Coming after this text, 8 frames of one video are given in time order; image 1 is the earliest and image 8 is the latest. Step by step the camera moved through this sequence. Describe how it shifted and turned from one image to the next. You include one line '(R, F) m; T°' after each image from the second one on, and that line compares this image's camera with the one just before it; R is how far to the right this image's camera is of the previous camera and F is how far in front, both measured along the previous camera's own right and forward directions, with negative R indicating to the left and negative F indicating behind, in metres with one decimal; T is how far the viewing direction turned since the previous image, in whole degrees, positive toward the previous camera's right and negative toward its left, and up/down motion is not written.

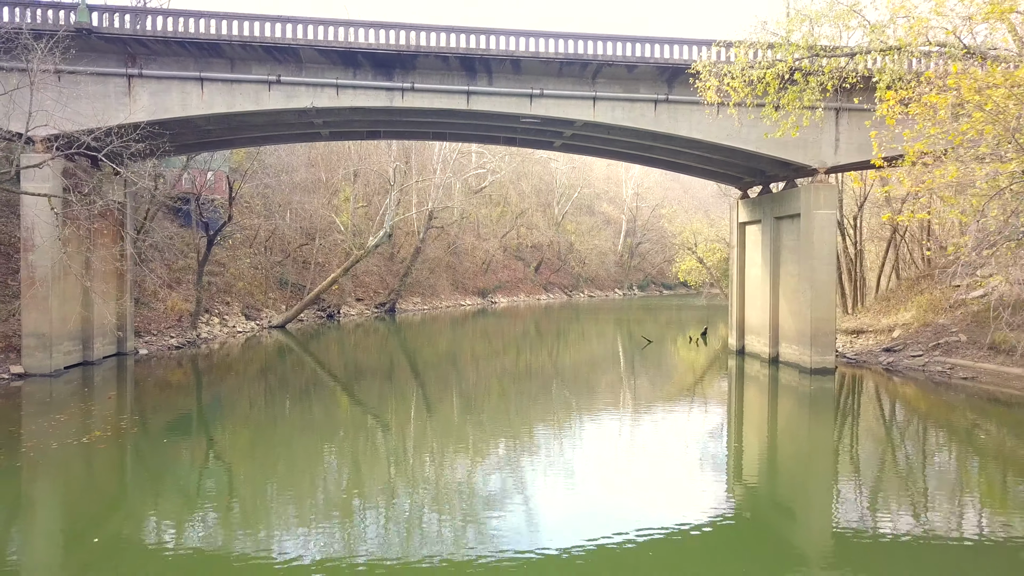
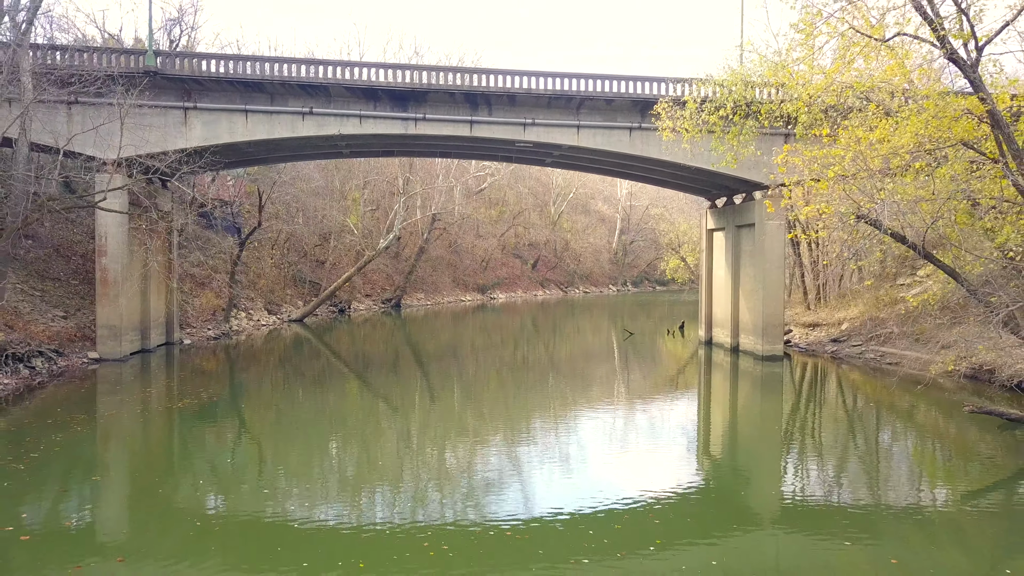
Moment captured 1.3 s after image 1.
(0.0, -1.7) m; 0°
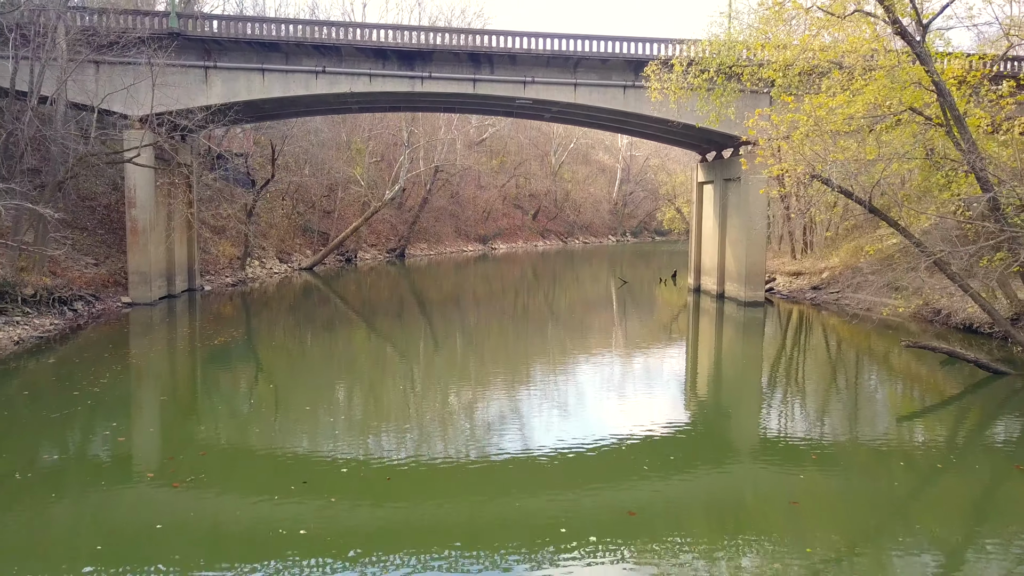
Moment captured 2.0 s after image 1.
(0.0, -0.8) m; 0°
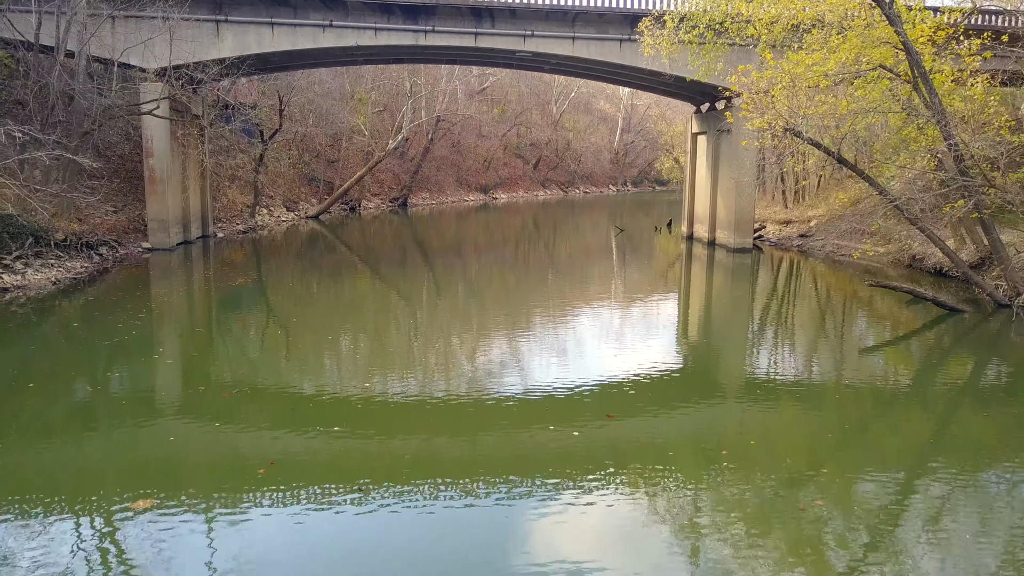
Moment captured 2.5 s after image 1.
(0.0, -0.6) m; 0°
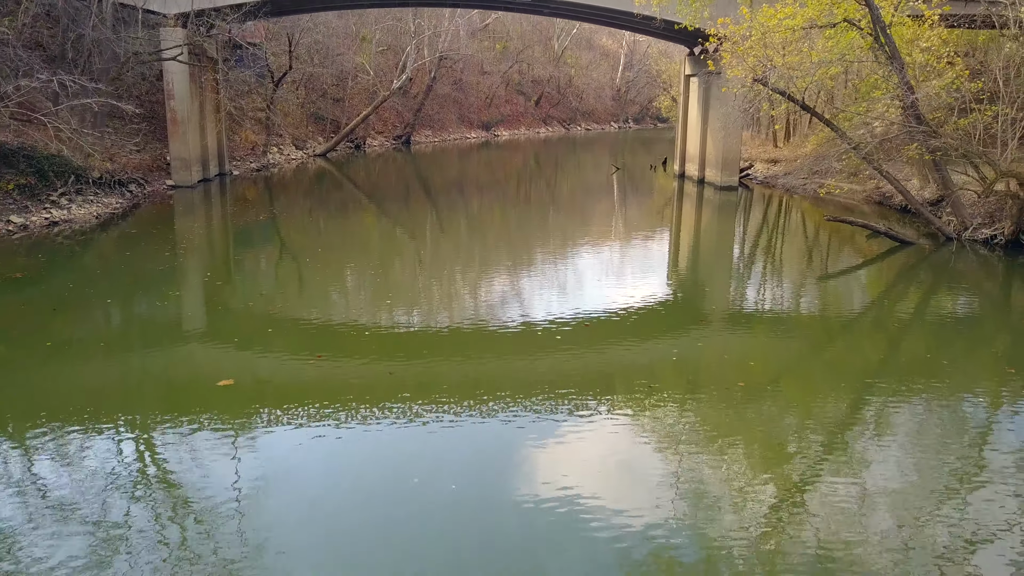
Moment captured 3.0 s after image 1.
(0.0, -0.9) m; 0°
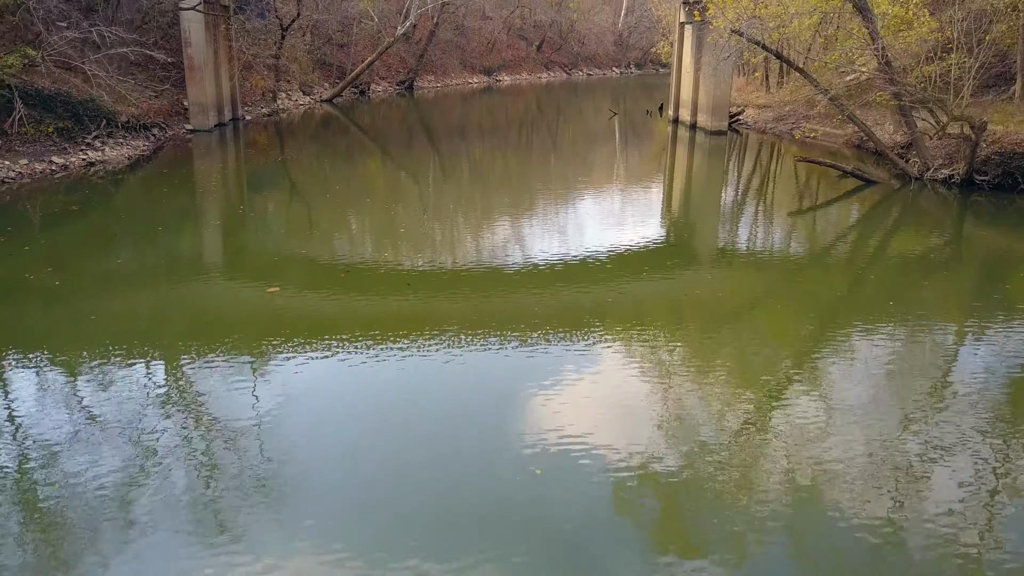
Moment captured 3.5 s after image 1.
(0.0, -0.9) m; 0°
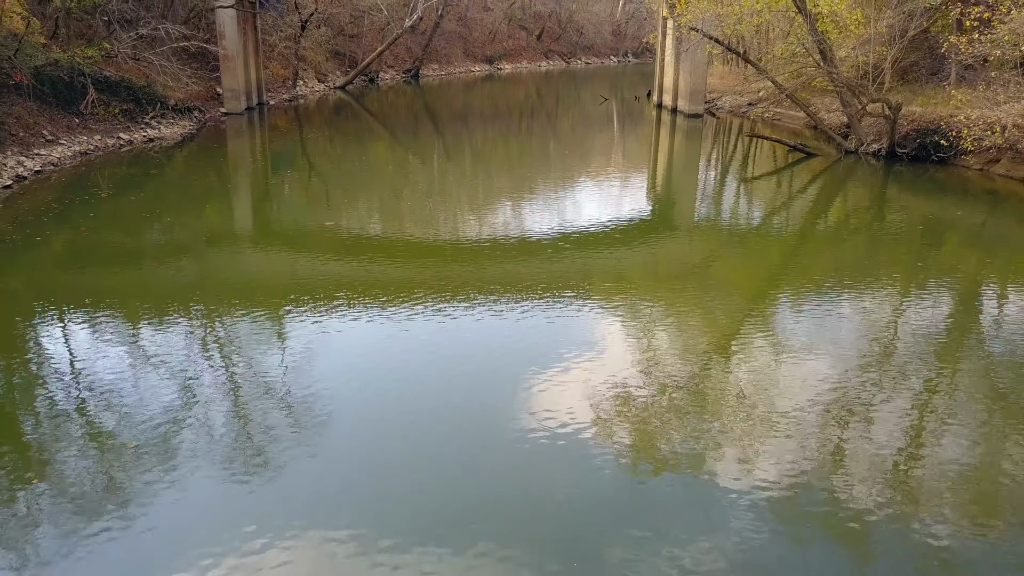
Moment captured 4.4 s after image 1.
(+0.1, -1.7) m; 0°
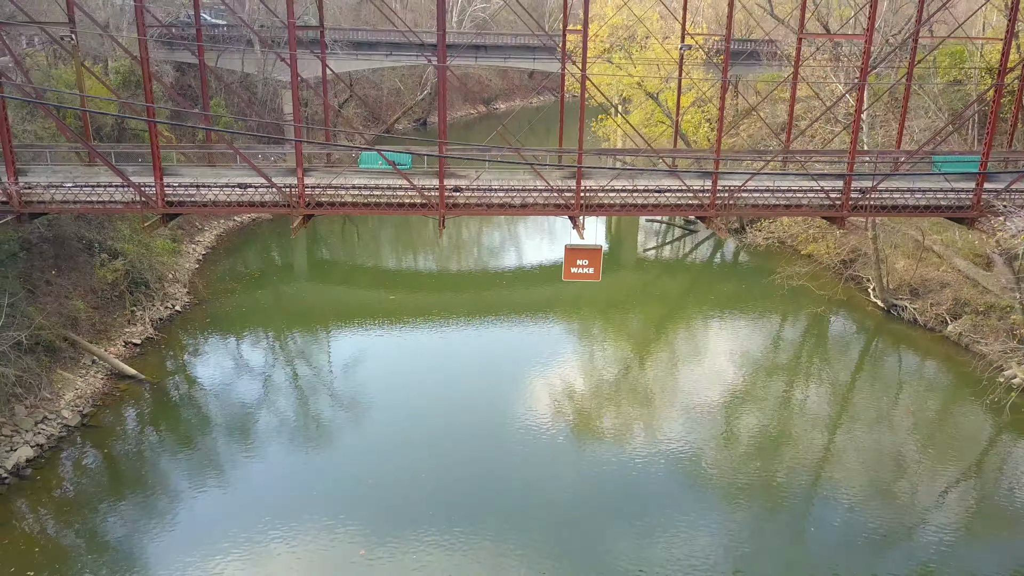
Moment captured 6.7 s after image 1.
(+0.4, -5.7) m; 0°
